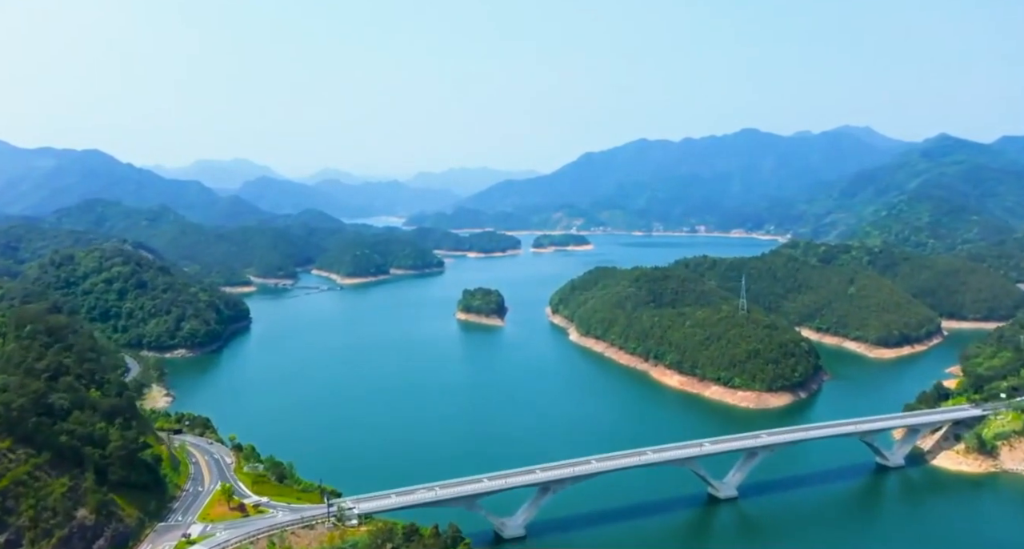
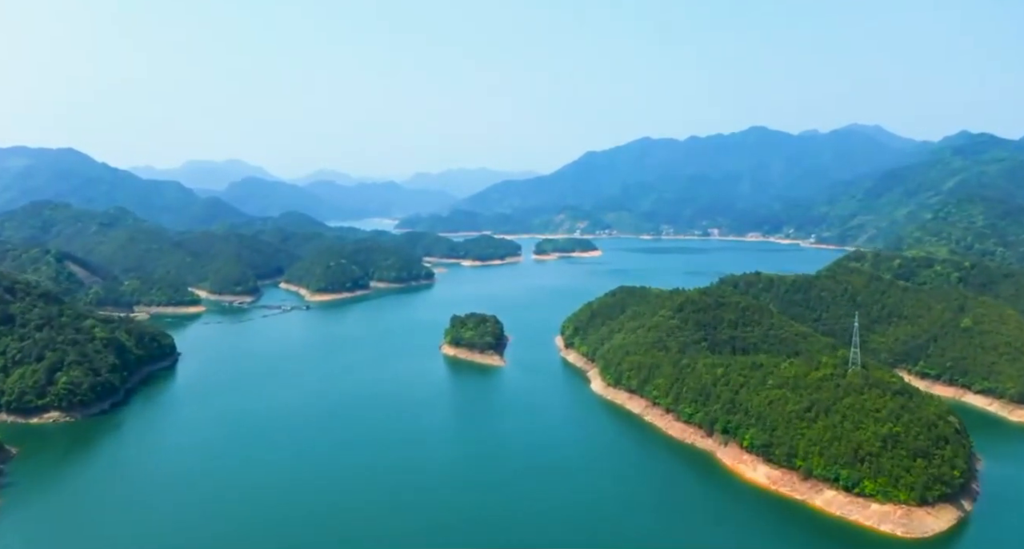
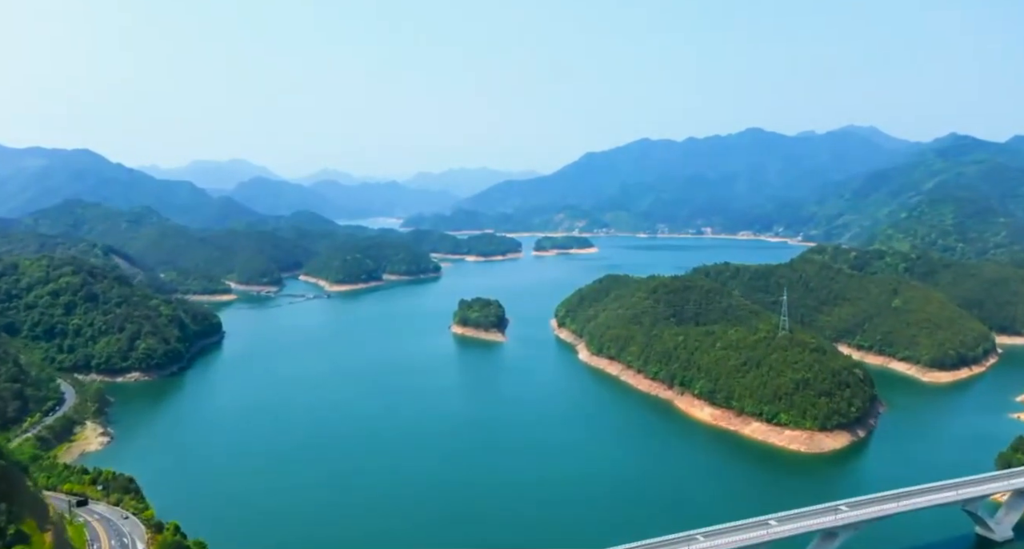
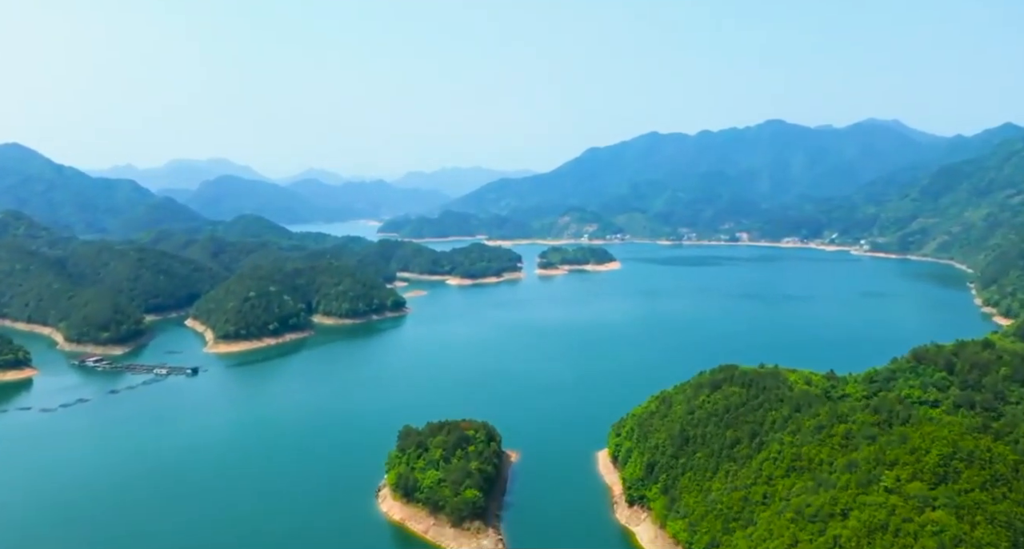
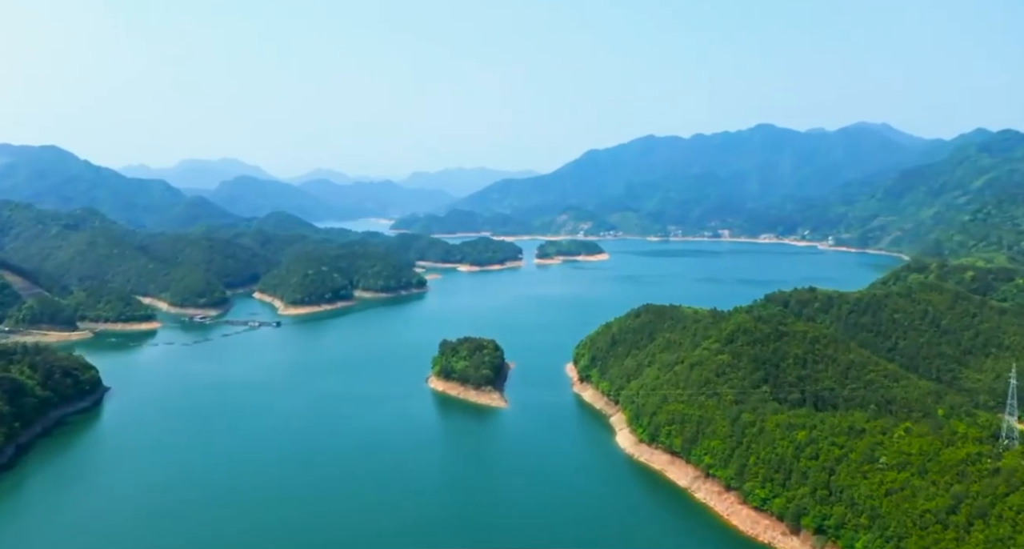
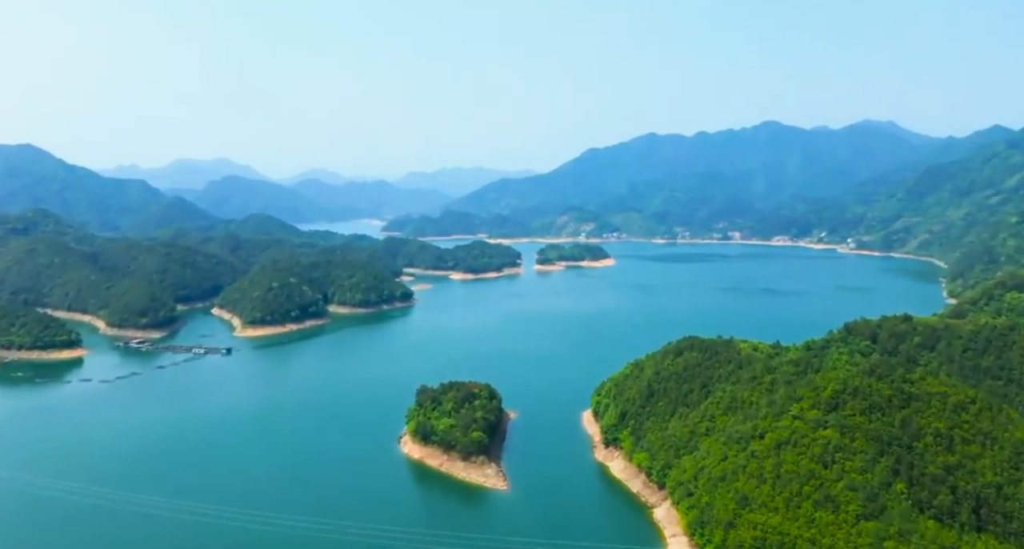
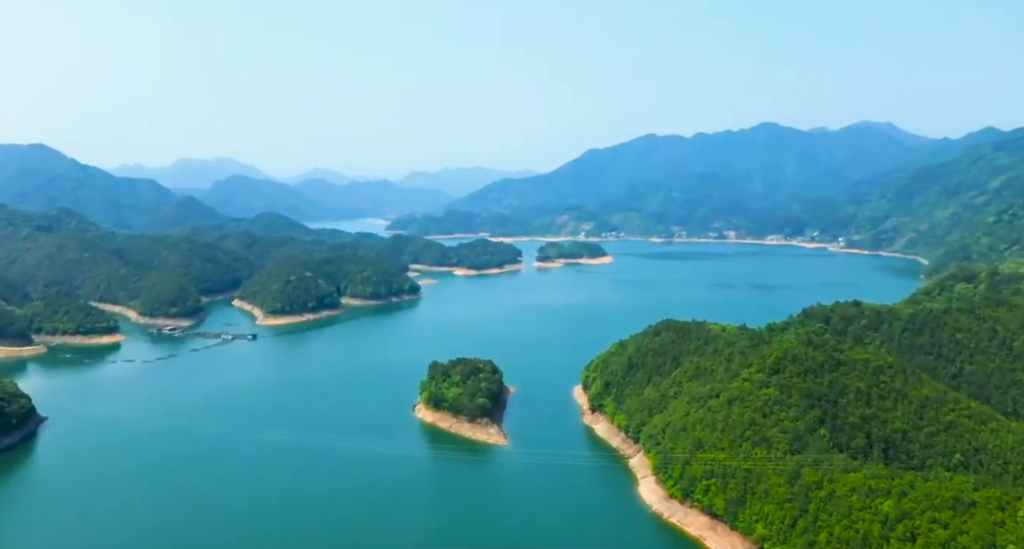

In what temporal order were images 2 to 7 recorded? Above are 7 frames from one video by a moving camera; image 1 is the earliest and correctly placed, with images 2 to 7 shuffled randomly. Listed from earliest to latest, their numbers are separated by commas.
3, 2, 5, 7, 6, 4
